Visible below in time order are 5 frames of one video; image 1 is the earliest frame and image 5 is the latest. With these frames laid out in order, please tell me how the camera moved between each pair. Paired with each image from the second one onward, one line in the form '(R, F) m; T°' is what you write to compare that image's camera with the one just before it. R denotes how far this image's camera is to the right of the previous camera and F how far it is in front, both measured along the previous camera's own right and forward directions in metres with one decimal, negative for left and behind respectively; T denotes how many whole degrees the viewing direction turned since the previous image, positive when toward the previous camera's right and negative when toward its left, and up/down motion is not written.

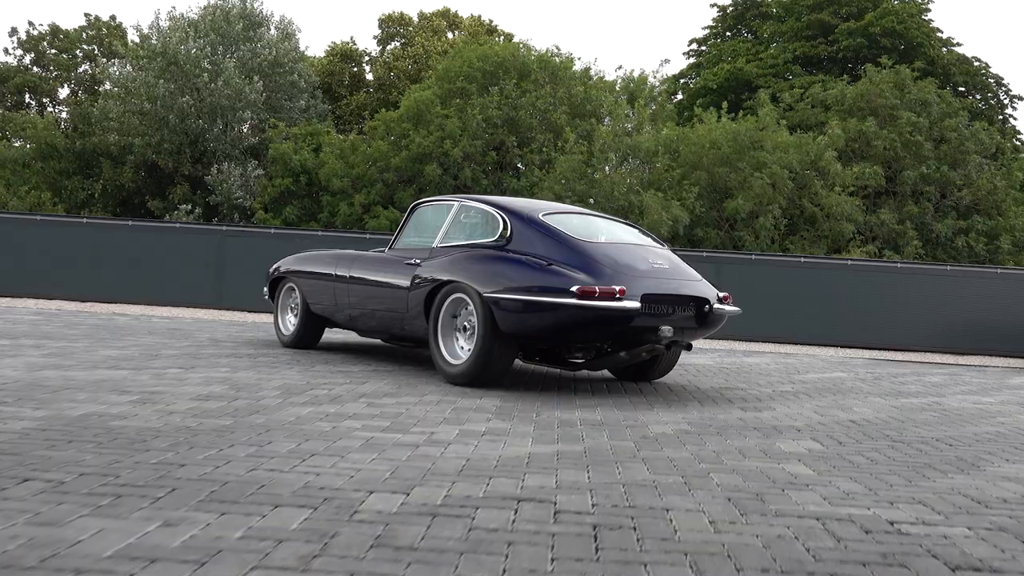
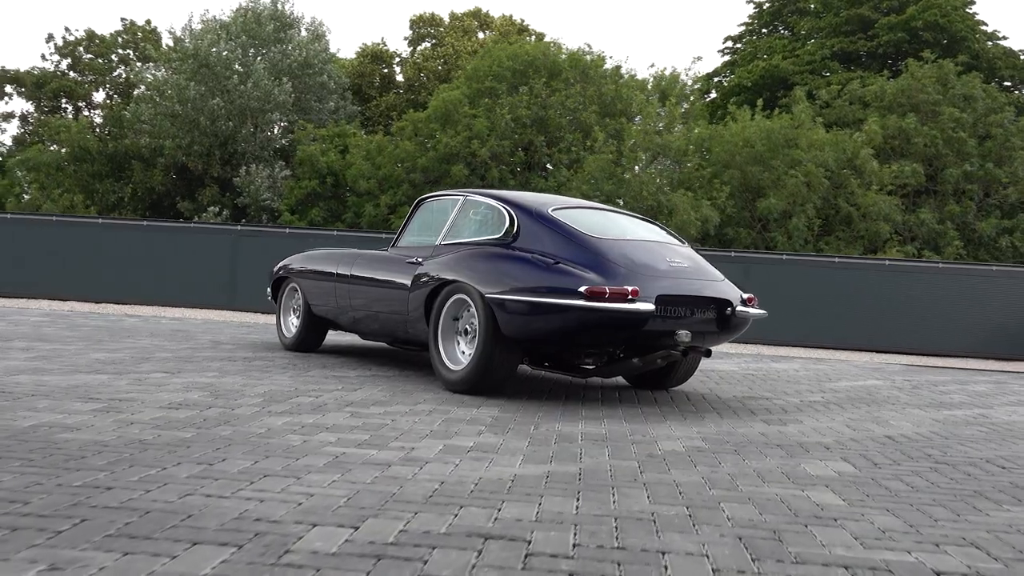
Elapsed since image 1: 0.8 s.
(+0.2, +0.6) m; -2°
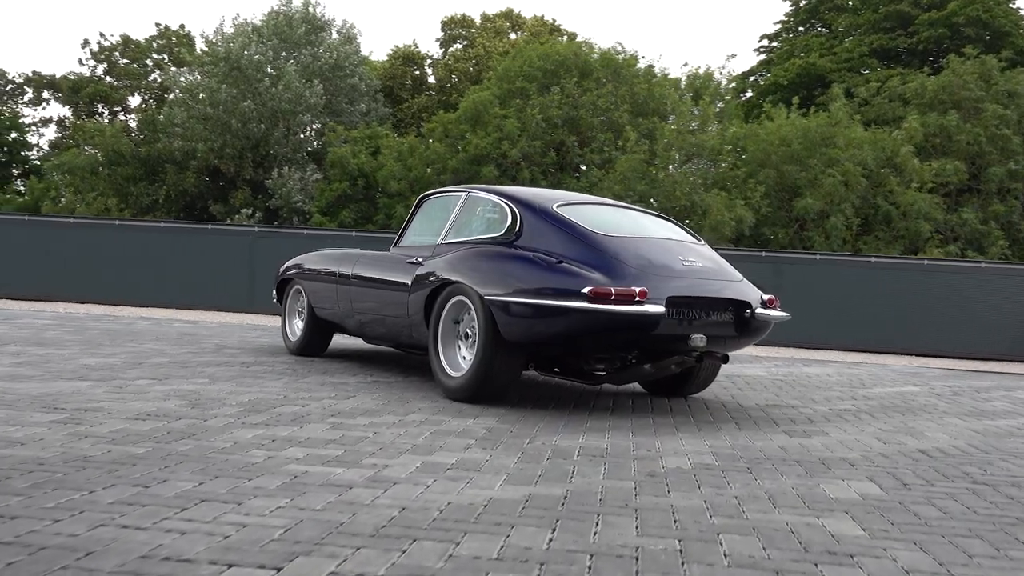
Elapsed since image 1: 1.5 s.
(+0.2, +0.5) m; -2°
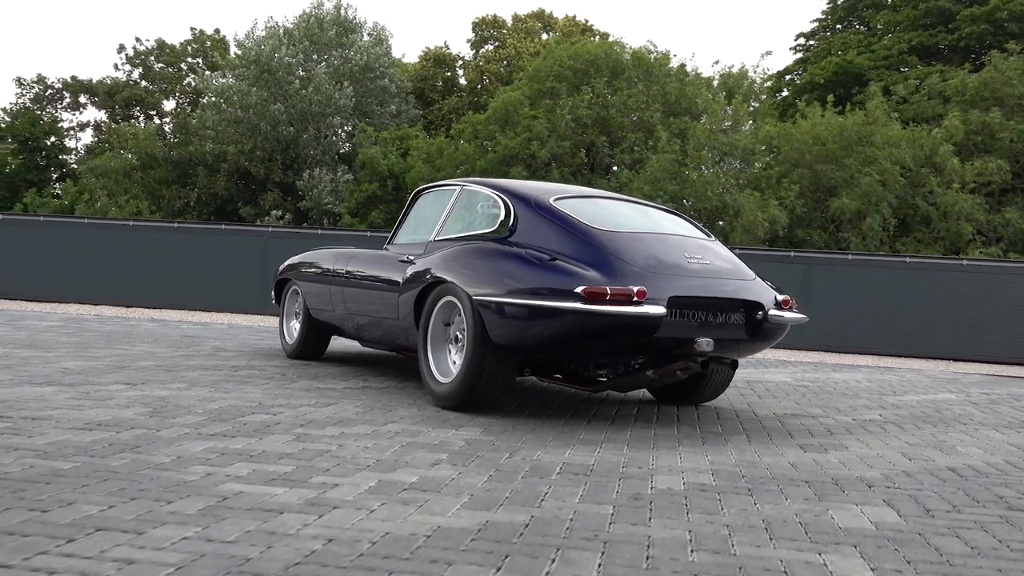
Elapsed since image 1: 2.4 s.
(+0.3, +0.5) m; -2°
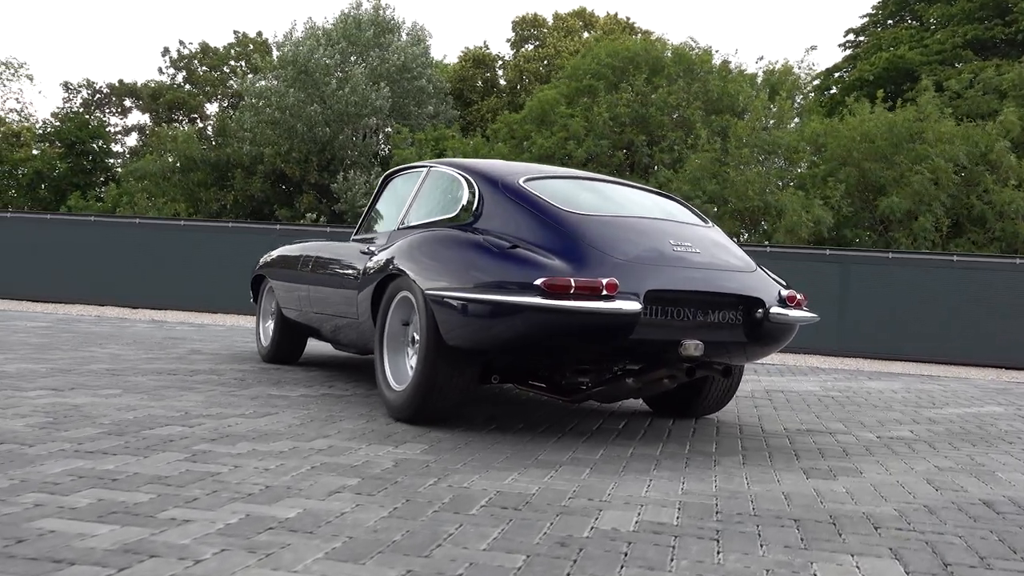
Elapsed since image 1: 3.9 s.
(+0.5, +0.9) m; -3°
